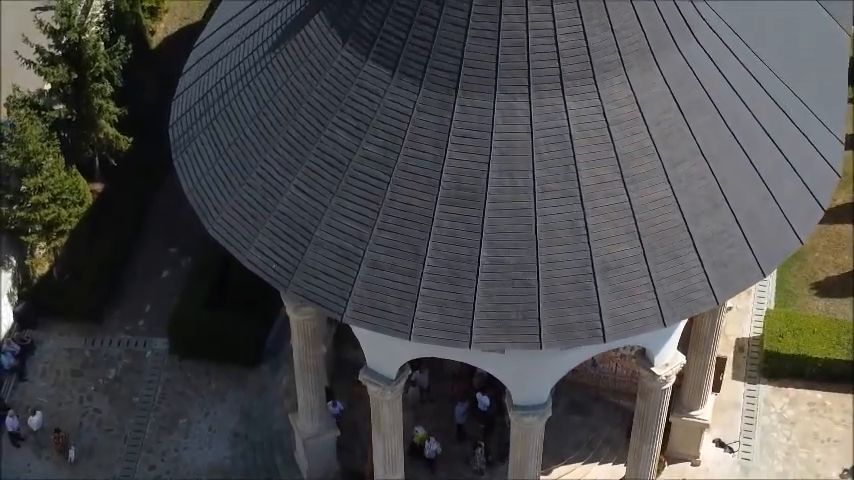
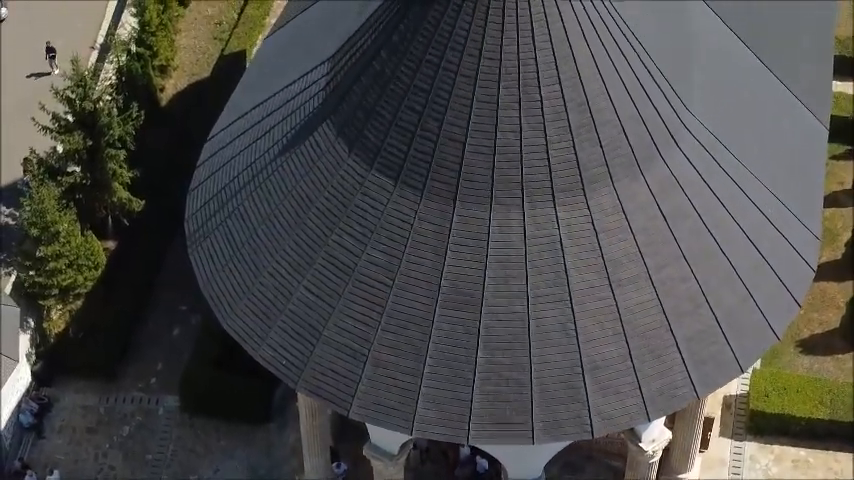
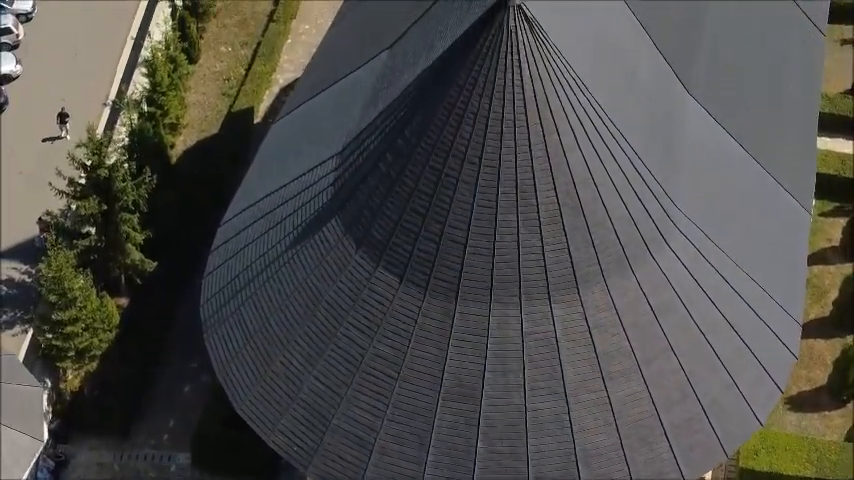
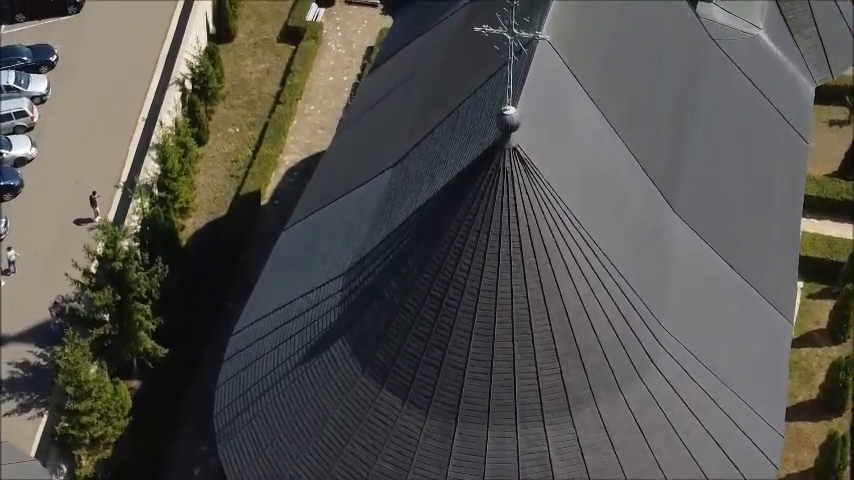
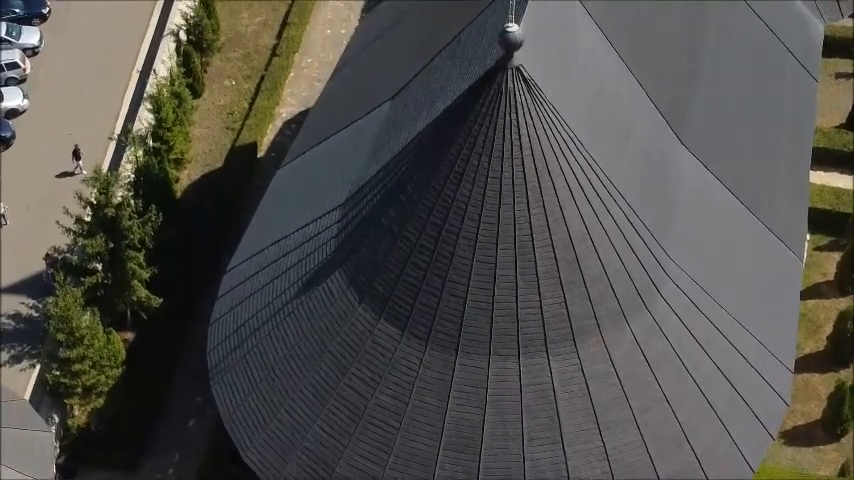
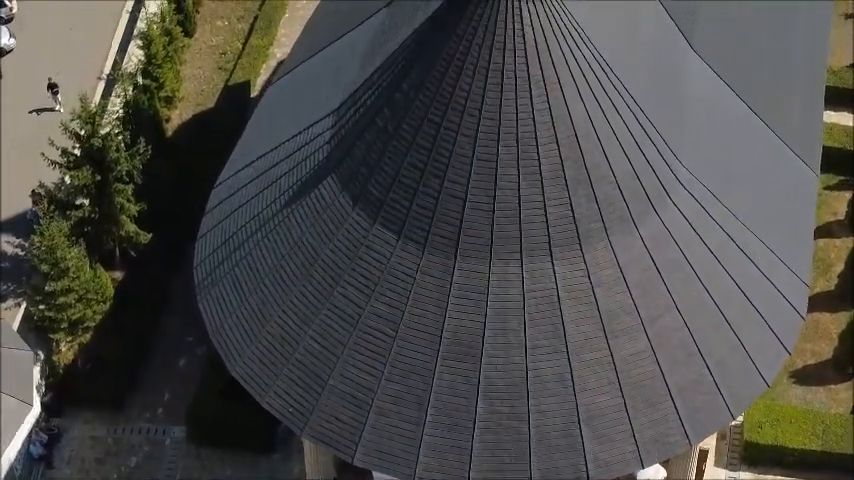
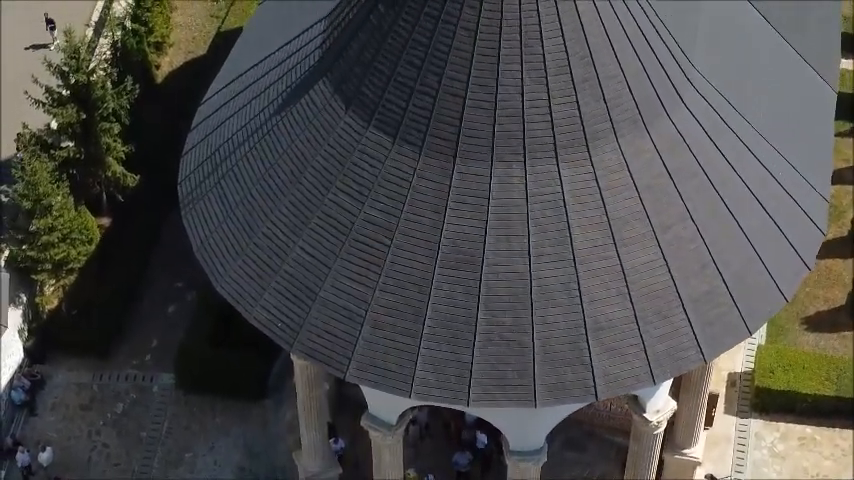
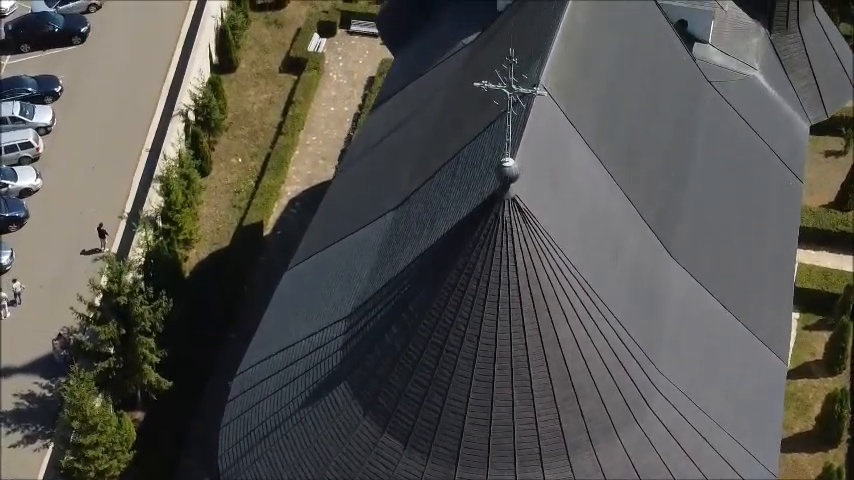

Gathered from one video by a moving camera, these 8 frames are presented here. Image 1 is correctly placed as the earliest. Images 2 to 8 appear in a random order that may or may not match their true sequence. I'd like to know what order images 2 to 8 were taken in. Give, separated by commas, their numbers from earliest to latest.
7, 2, 6, 3, 5, 4, 8
